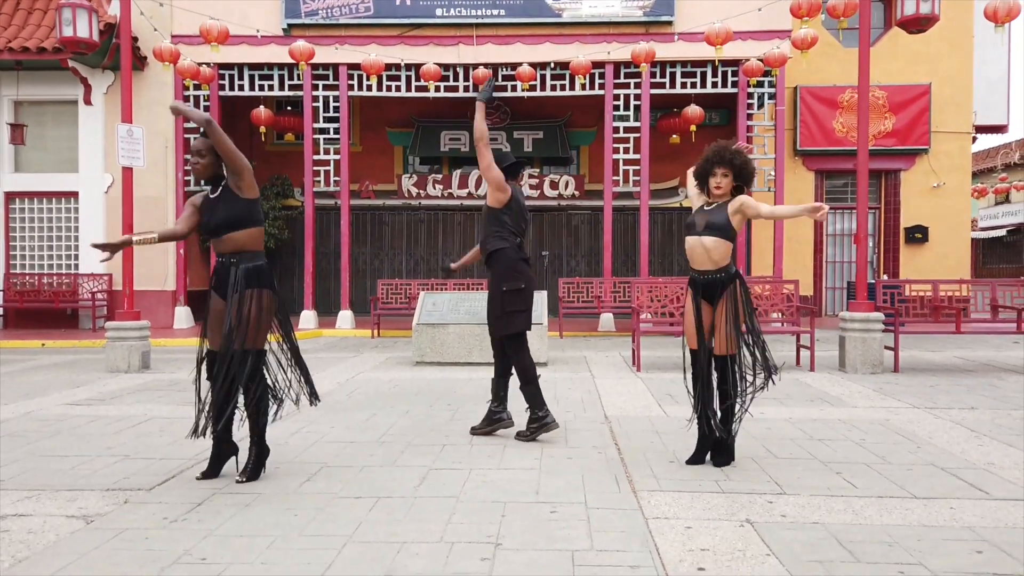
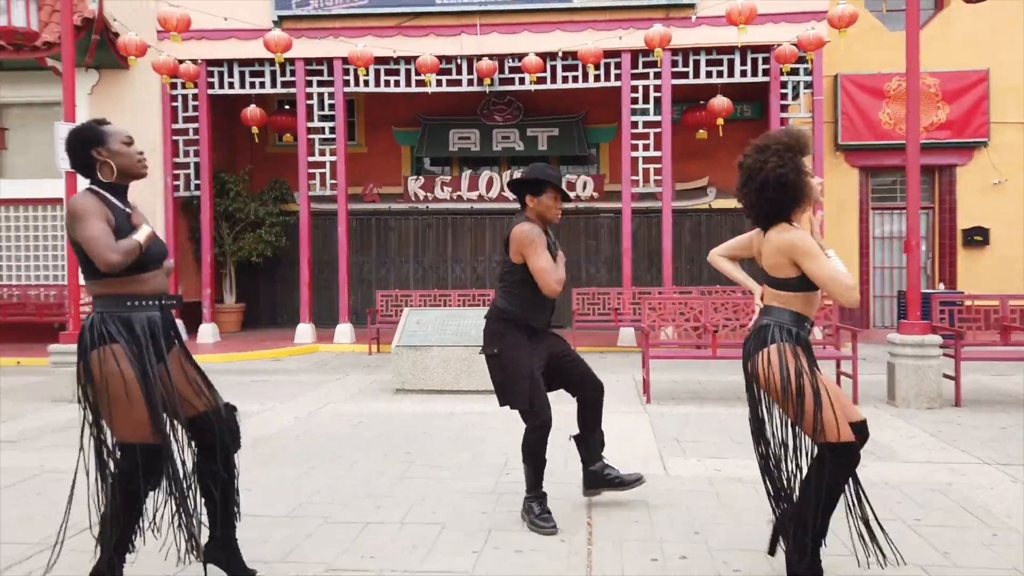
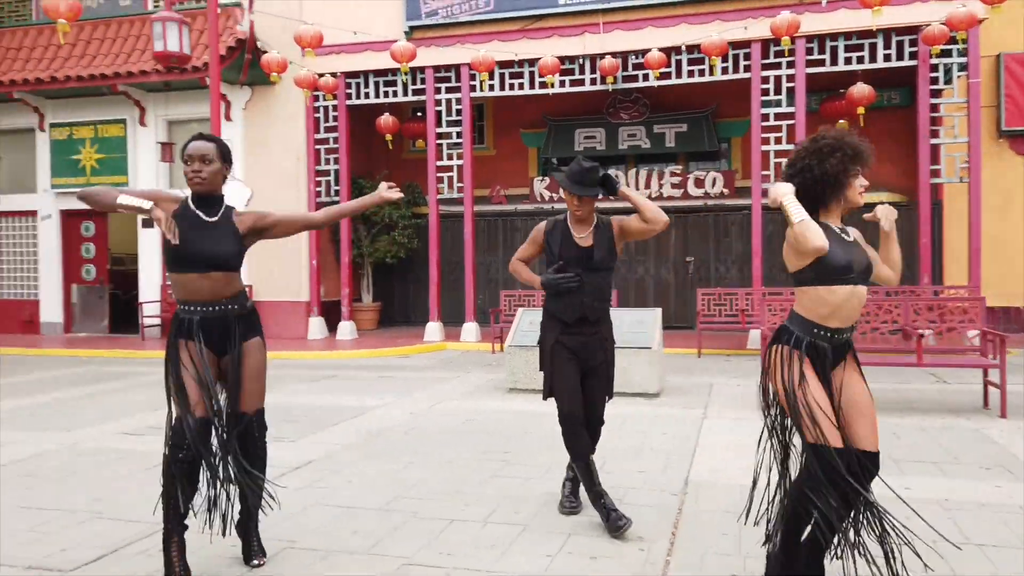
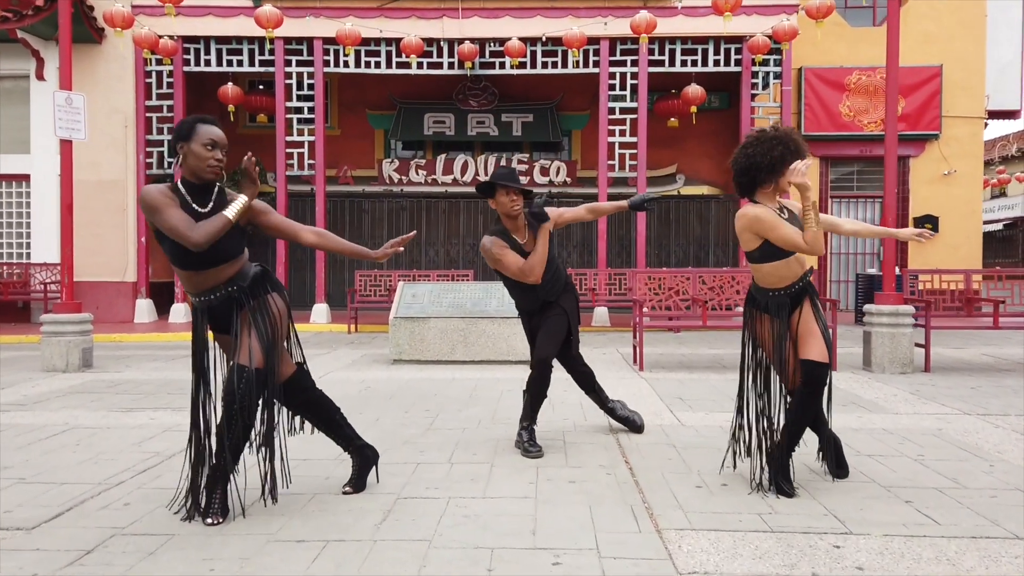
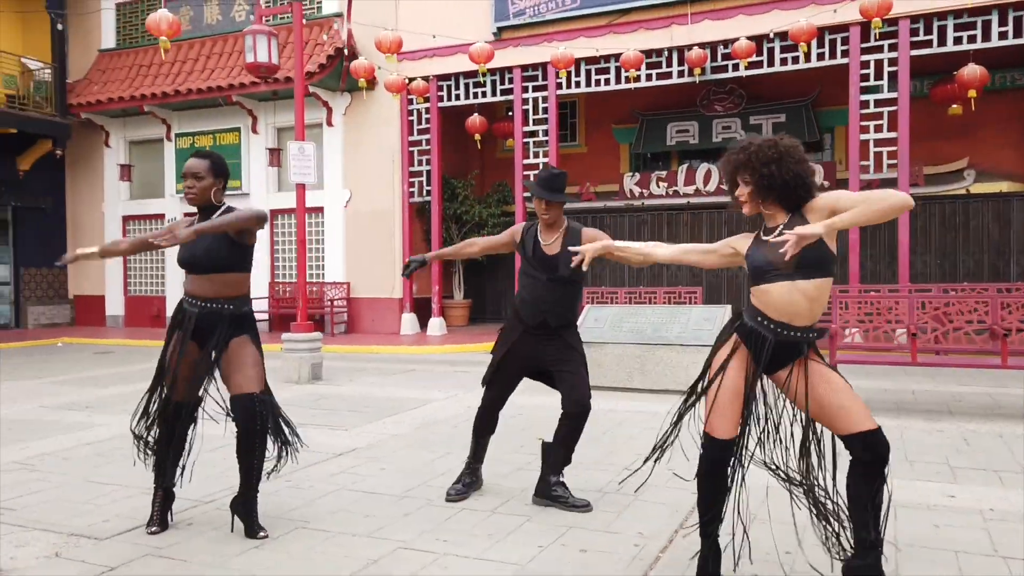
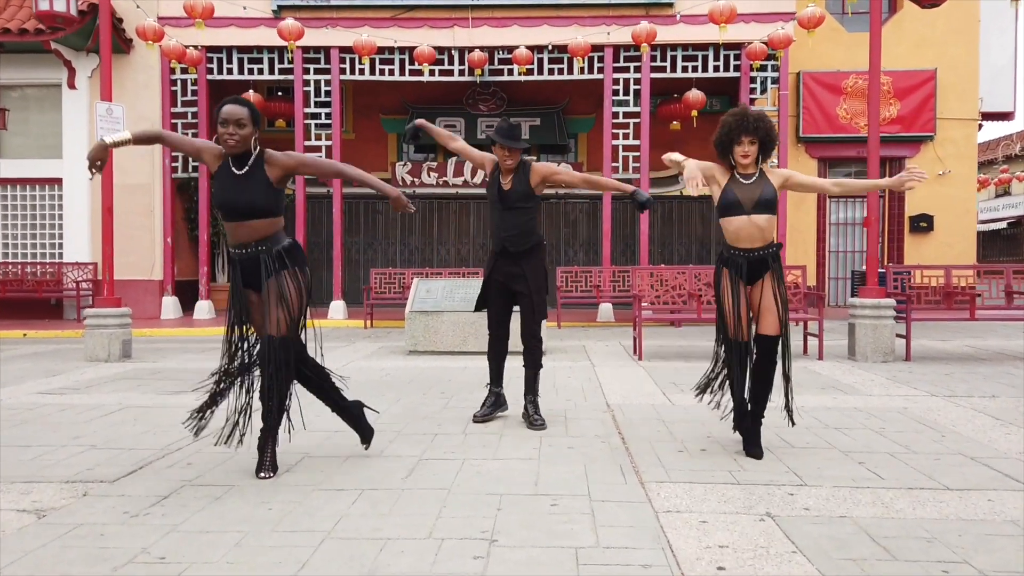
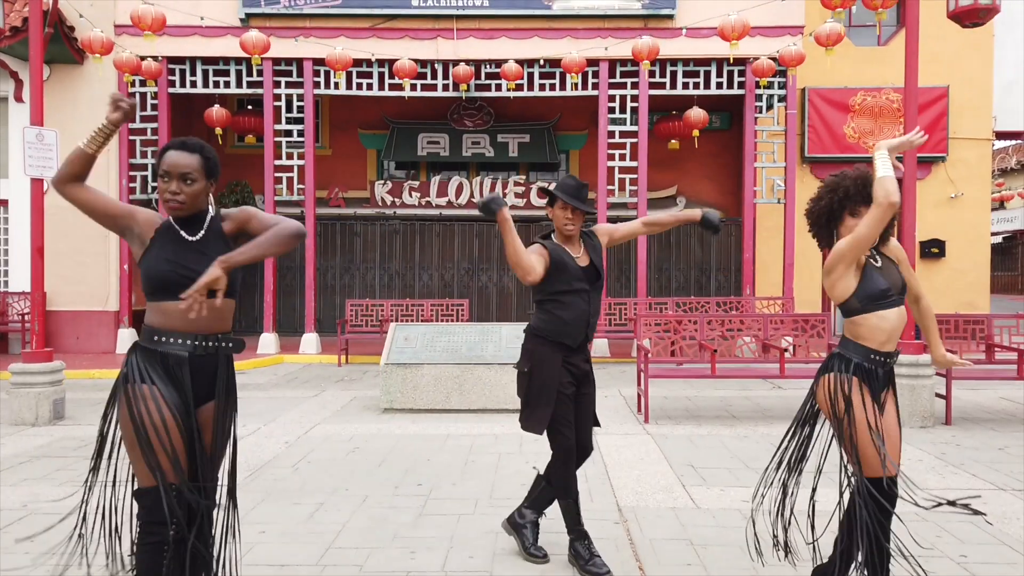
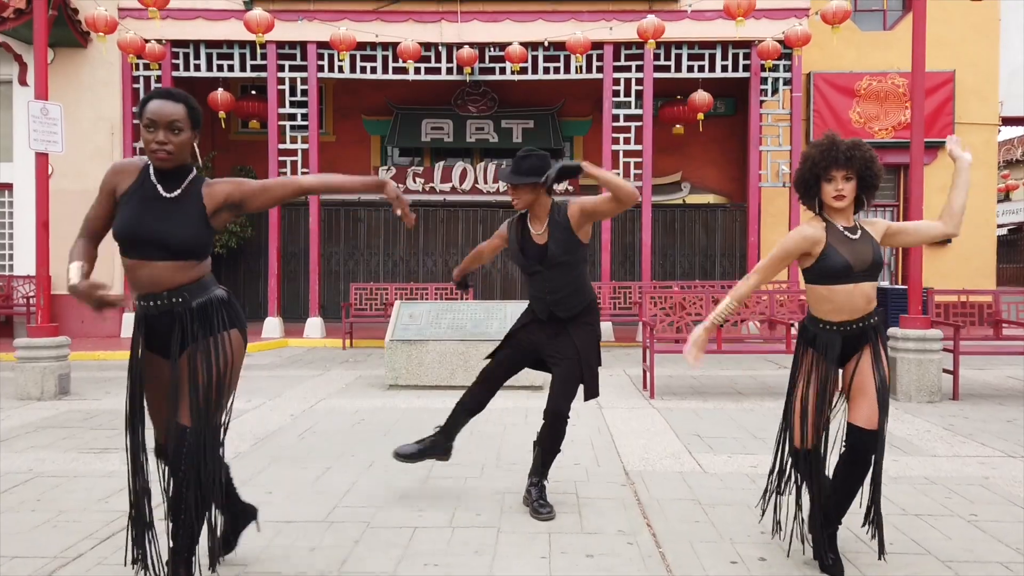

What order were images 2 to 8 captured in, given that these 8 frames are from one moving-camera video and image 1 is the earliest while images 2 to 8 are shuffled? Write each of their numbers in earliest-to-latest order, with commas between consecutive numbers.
6, 4, 8, 7, 2, 3, 5
